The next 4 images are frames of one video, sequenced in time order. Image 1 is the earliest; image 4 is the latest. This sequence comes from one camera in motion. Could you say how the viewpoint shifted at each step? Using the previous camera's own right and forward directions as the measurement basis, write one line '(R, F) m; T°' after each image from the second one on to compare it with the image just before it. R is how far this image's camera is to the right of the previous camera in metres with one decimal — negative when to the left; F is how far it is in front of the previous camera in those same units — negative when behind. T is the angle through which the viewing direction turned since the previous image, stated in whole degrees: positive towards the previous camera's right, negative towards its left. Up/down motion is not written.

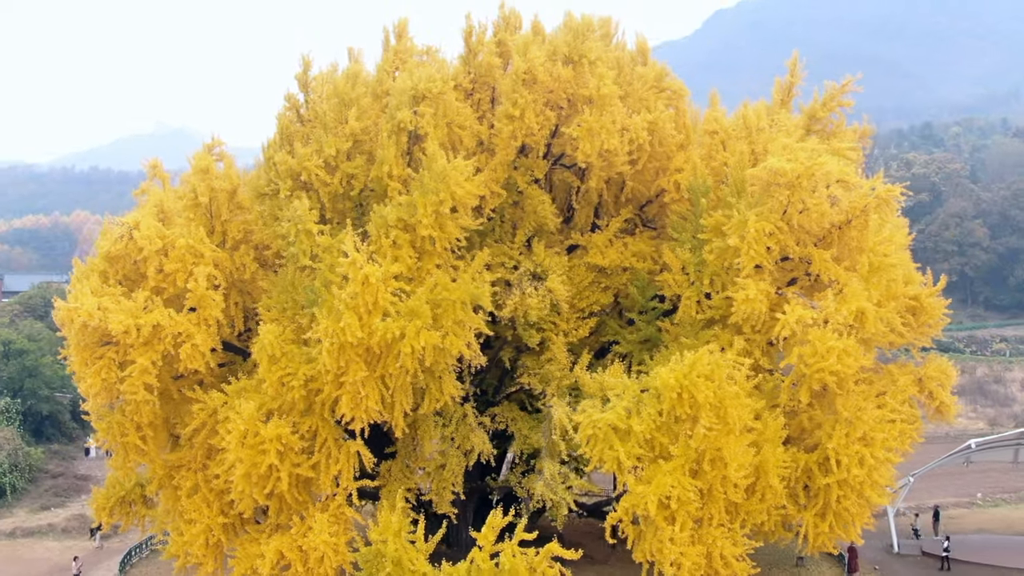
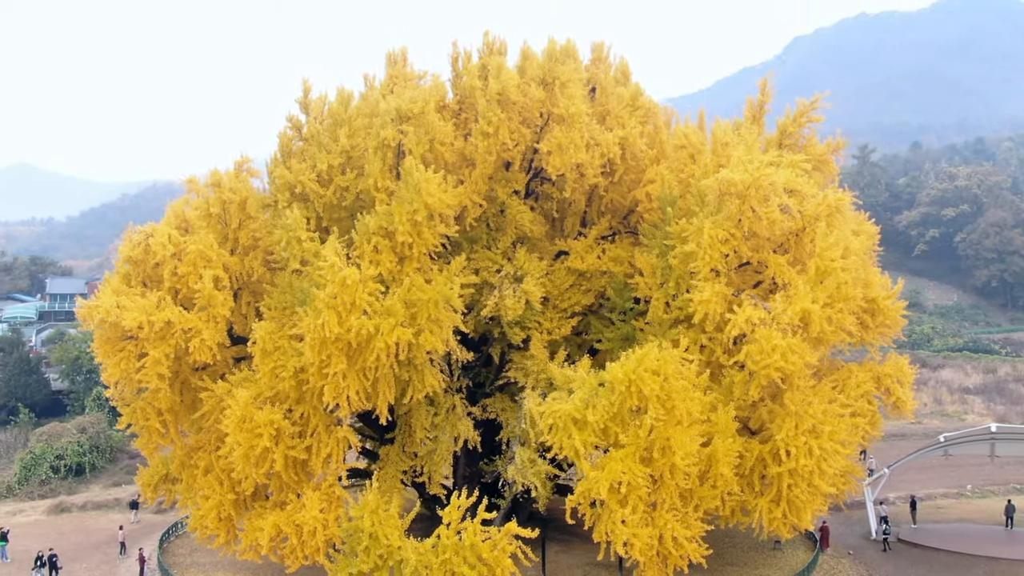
(+3.1, -2.7) m; -3°
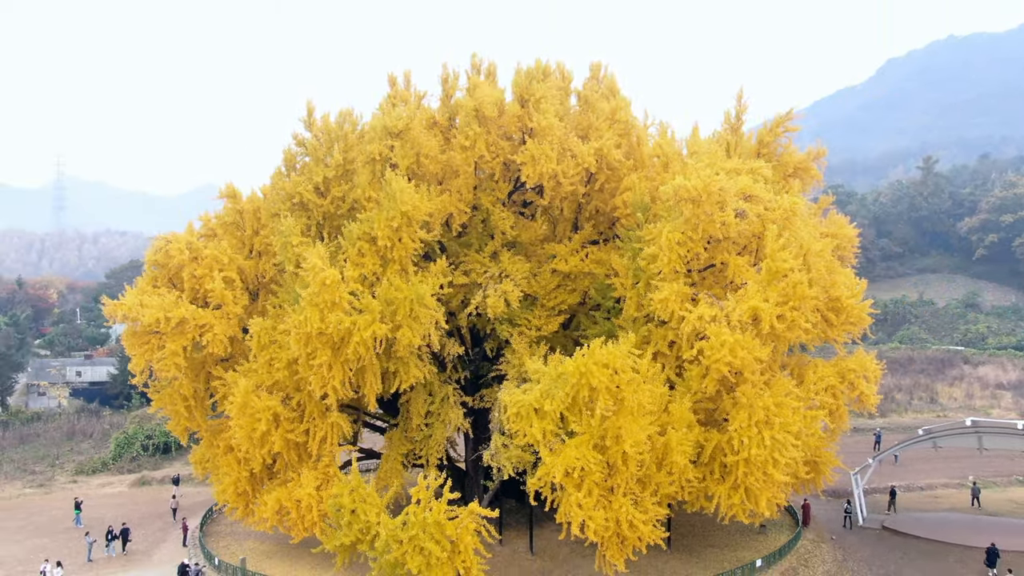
(+4.4, -2.6) m; -5°
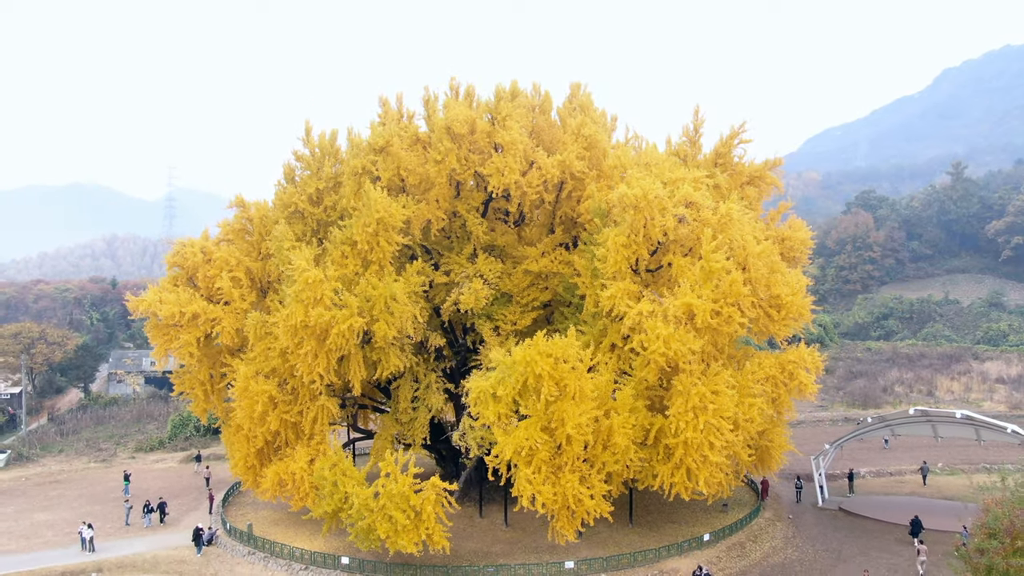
(+4.5, -3.9) m; -4°
